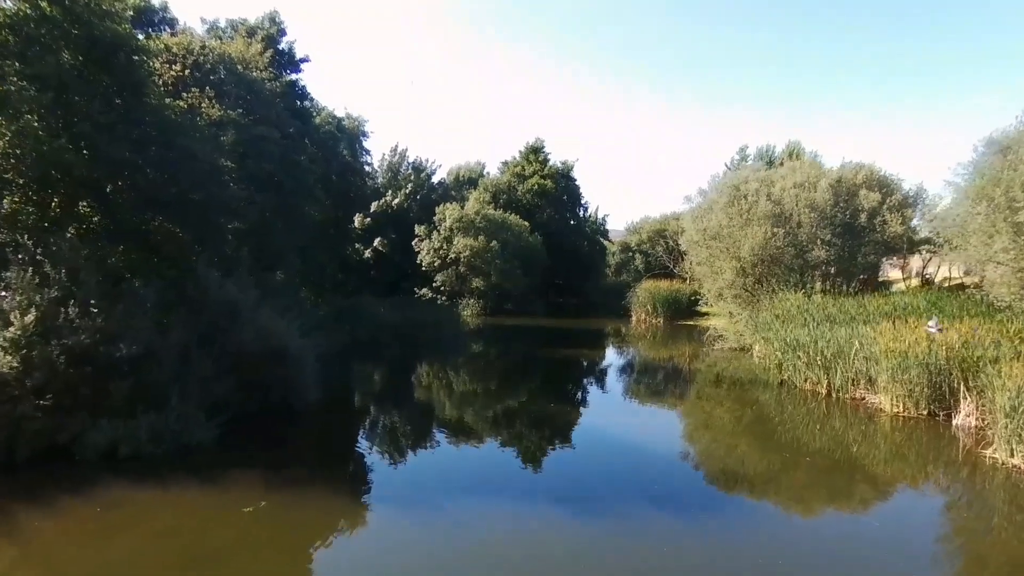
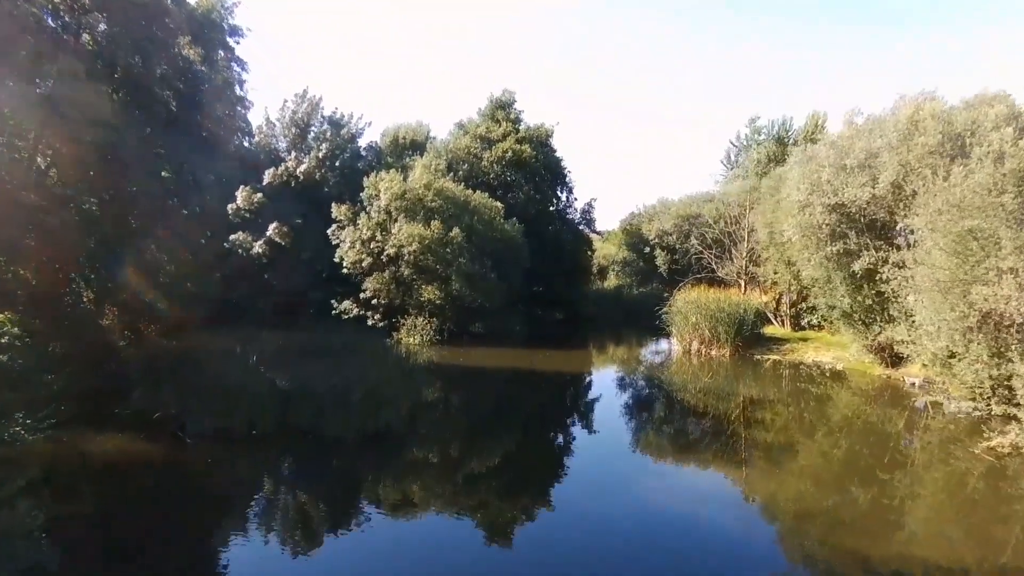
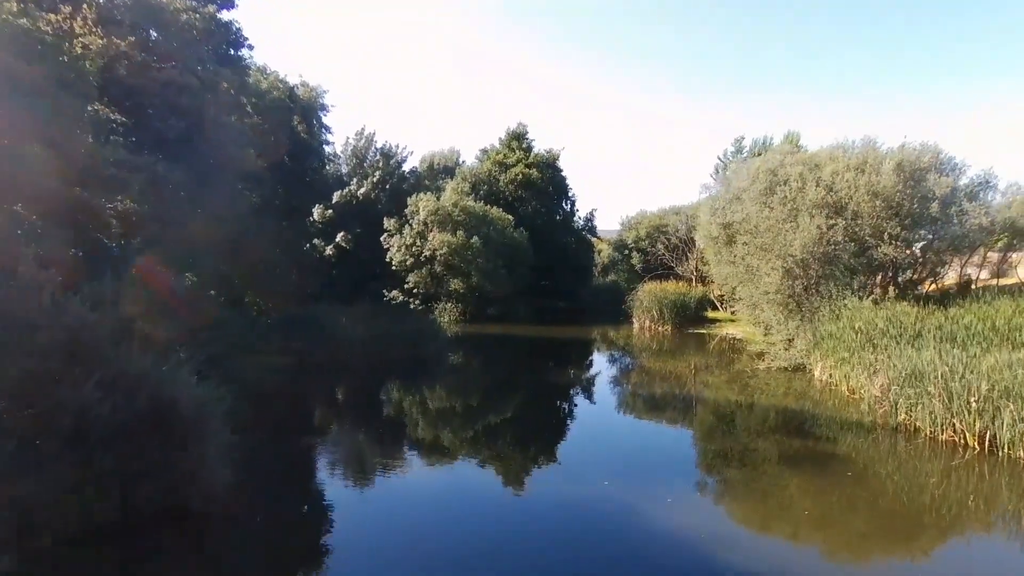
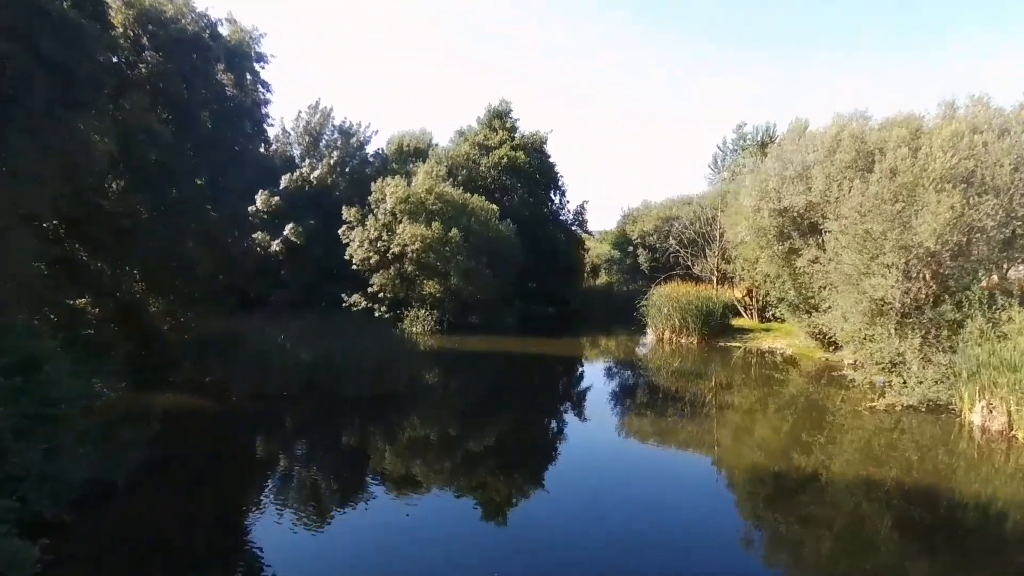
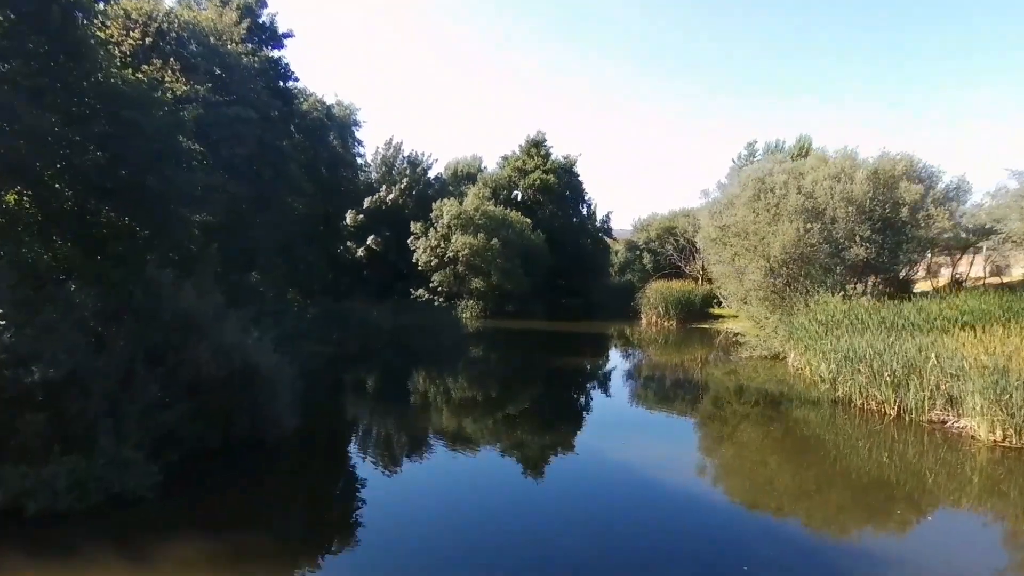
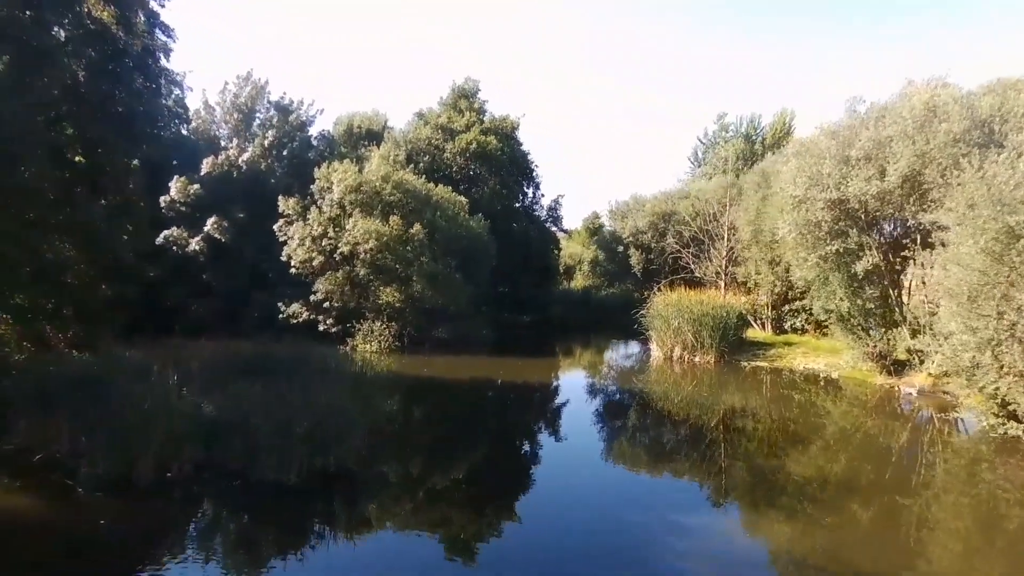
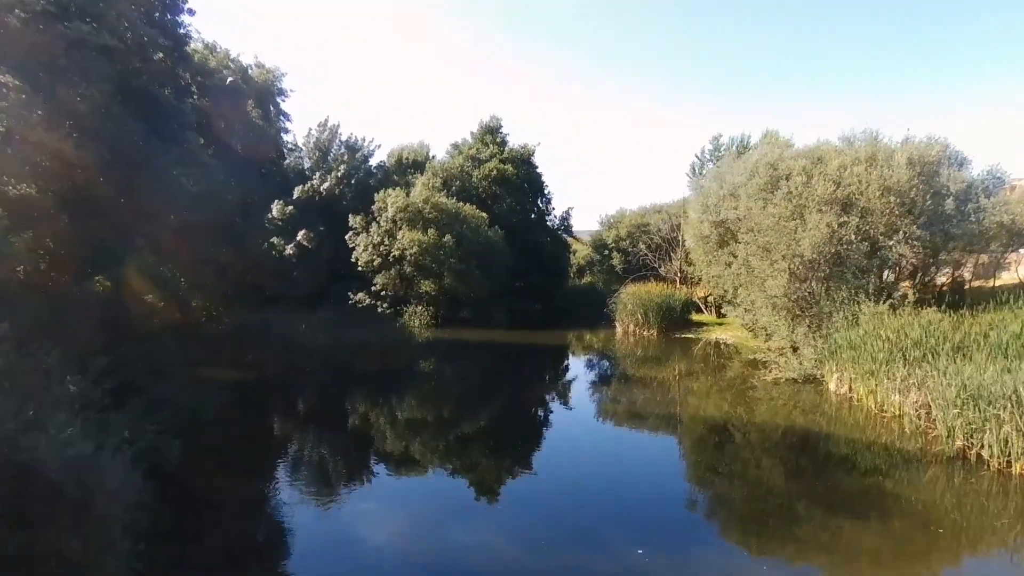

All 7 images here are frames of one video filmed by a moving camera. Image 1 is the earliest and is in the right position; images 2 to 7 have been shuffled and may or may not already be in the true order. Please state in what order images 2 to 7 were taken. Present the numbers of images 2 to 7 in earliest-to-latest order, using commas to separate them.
5, 3, 7, 4, 2, 6
